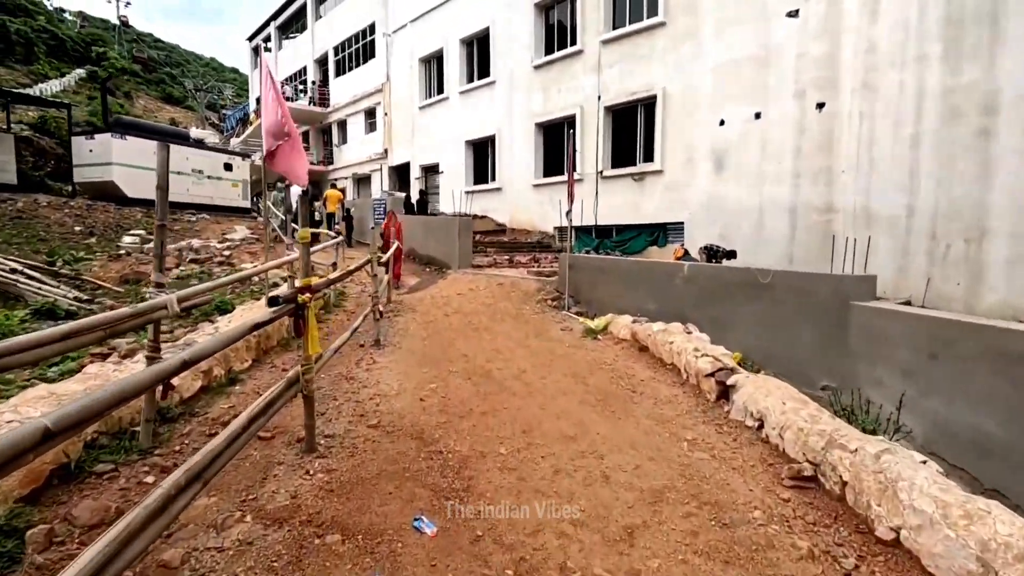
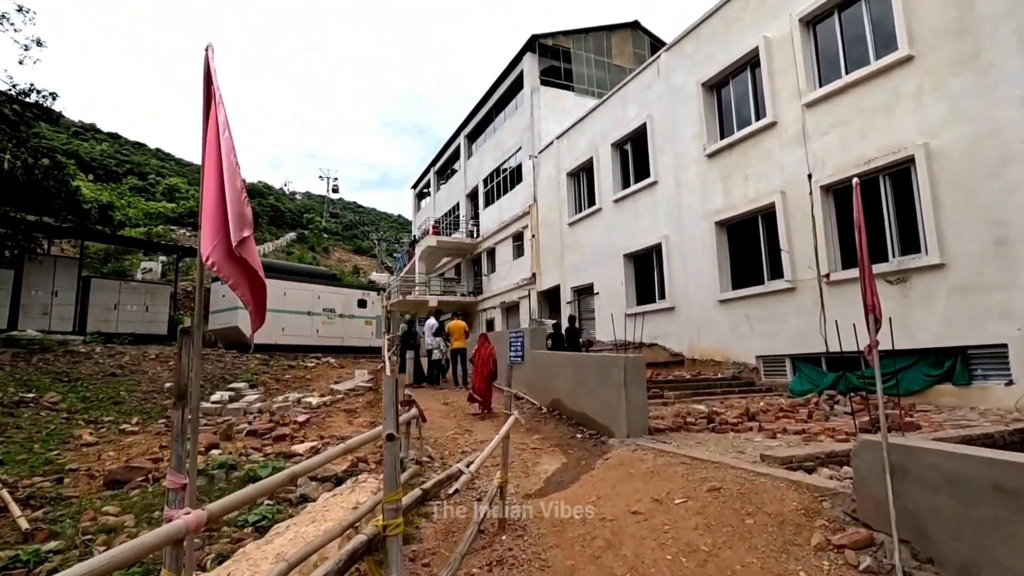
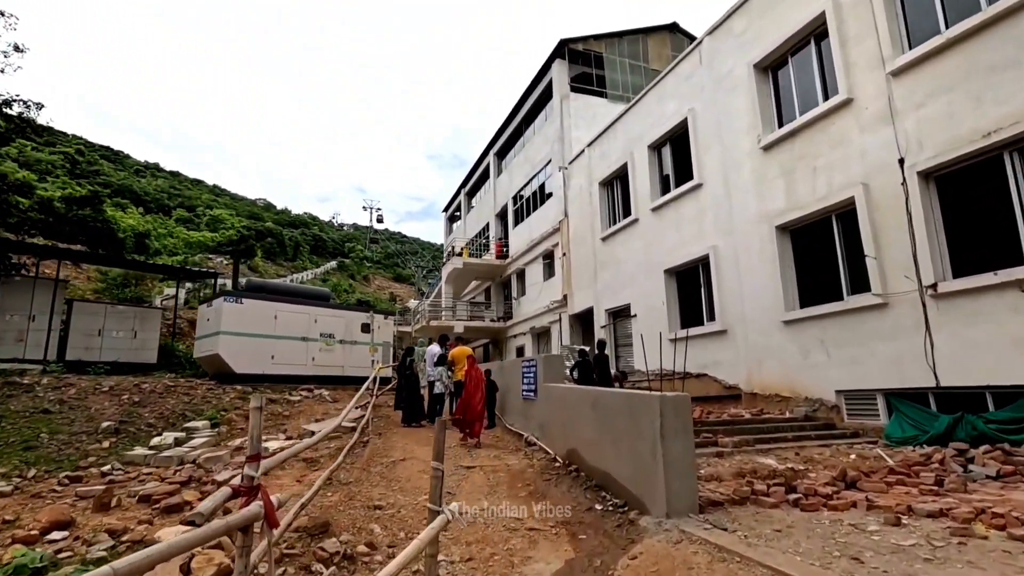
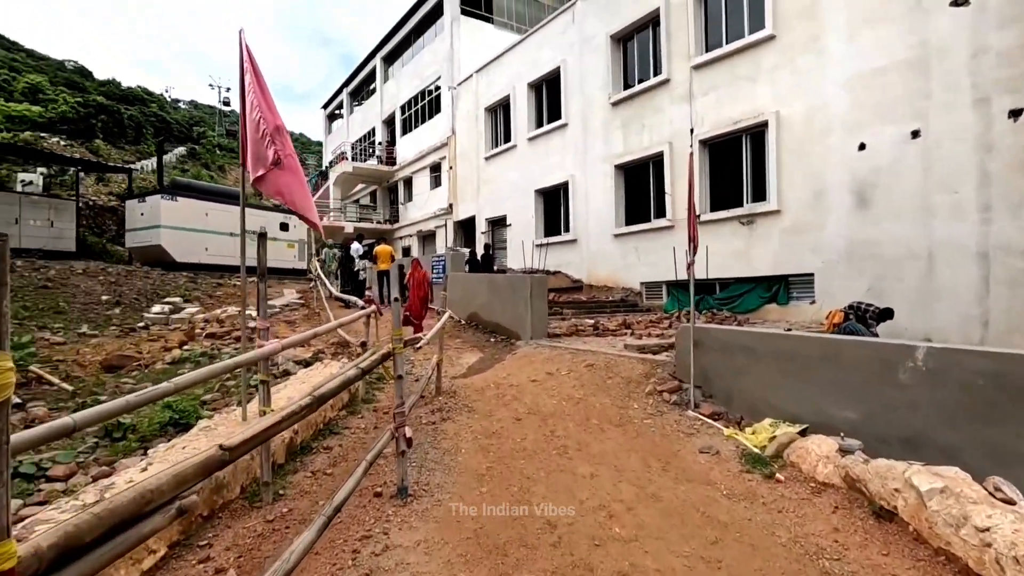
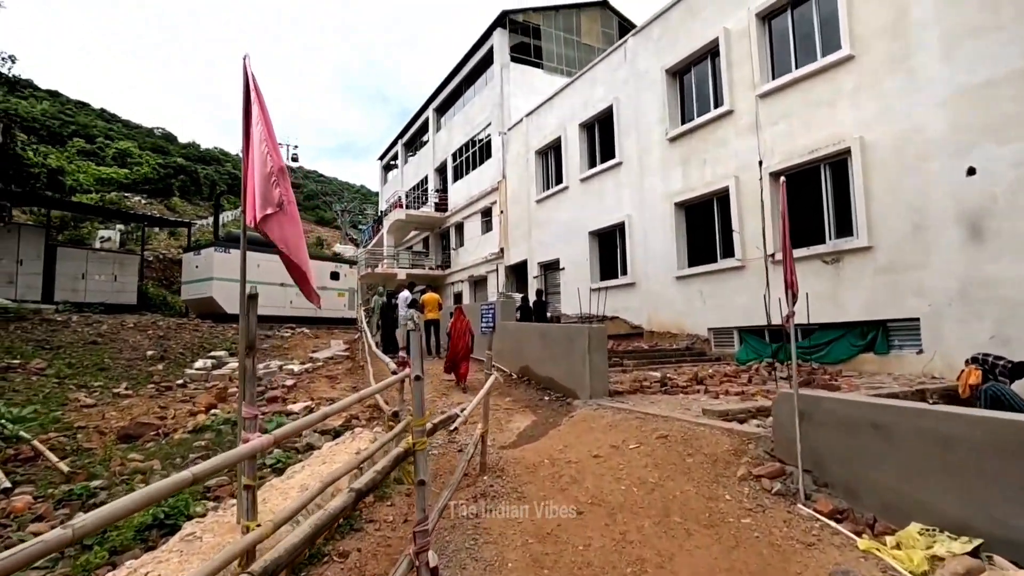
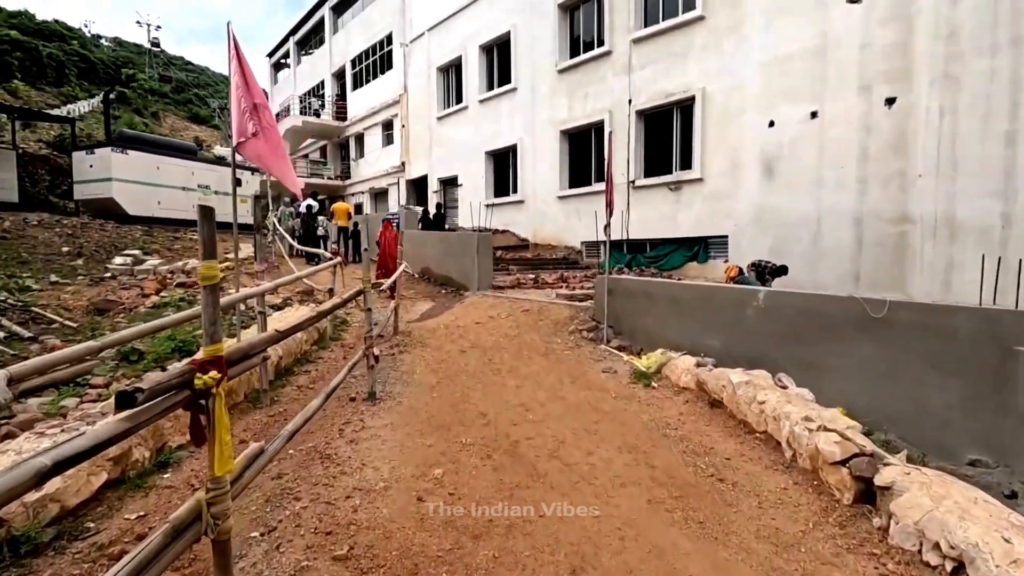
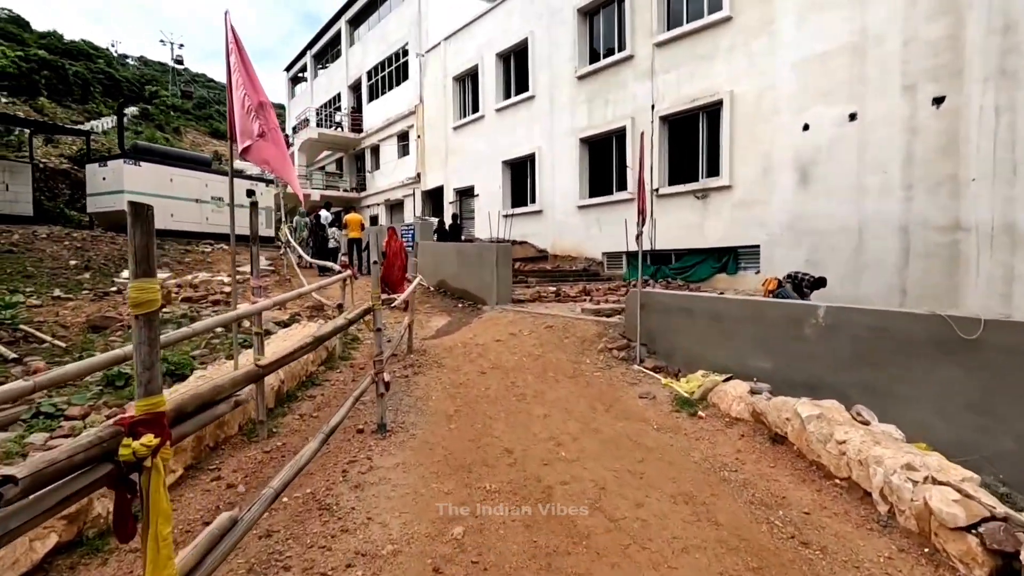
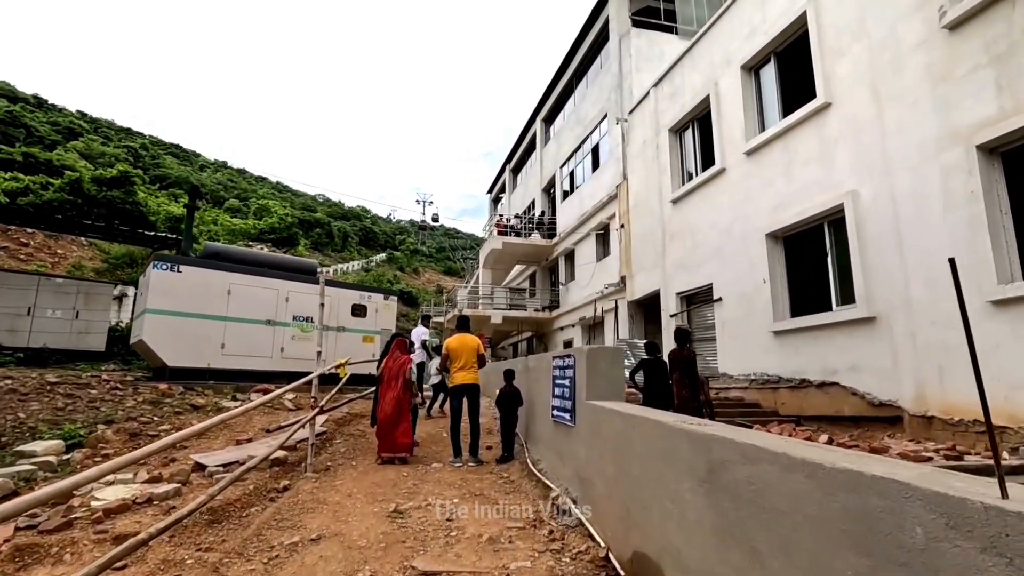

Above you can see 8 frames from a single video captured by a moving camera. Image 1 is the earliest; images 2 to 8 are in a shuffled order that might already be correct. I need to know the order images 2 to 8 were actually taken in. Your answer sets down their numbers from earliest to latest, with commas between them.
6, 7, 4, 5, 2, 3, 8
